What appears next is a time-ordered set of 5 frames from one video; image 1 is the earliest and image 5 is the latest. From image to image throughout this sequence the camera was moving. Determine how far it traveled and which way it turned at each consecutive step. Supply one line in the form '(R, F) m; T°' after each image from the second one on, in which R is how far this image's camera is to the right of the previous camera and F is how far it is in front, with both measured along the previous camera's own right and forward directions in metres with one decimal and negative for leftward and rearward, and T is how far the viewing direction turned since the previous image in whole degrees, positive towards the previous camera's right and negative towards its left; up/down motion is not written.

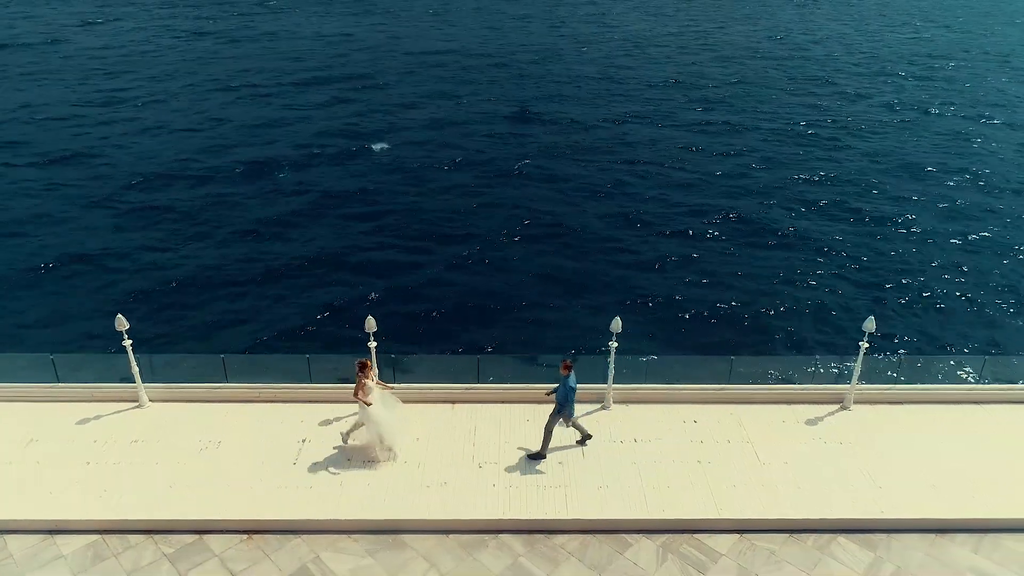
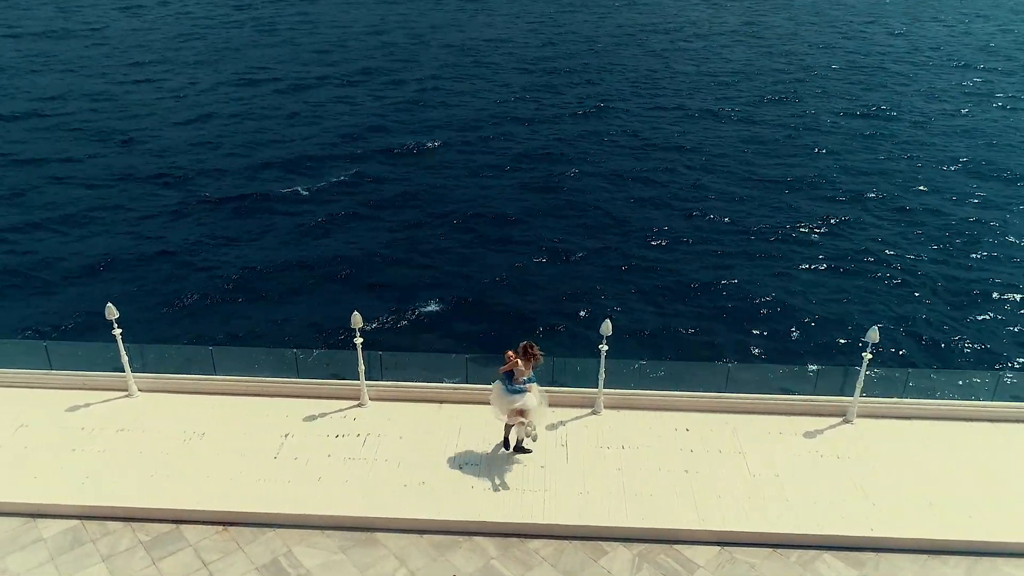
(+1.5, +0.2) m; -3°
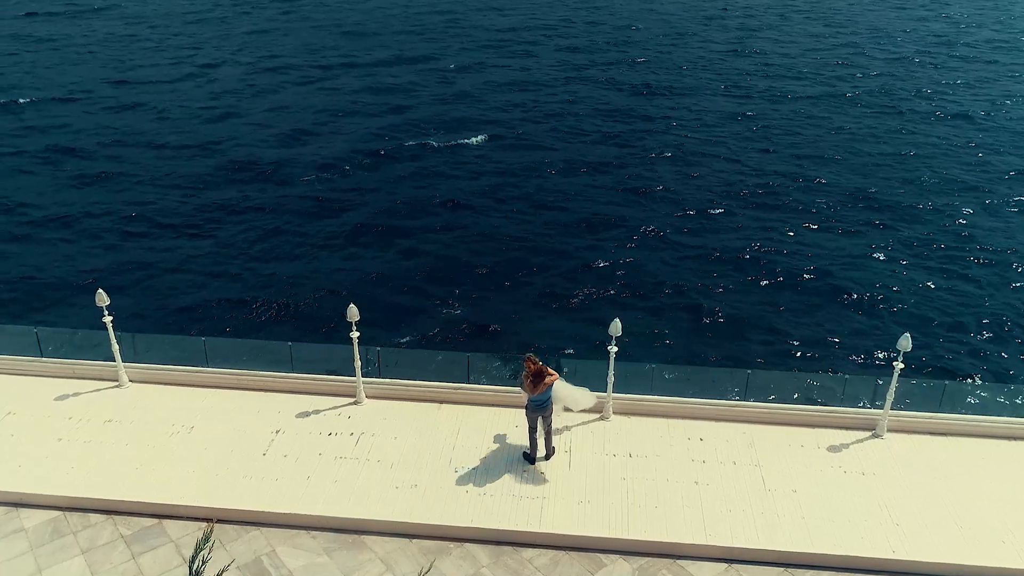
(+1.0, +0.9) m; -3°
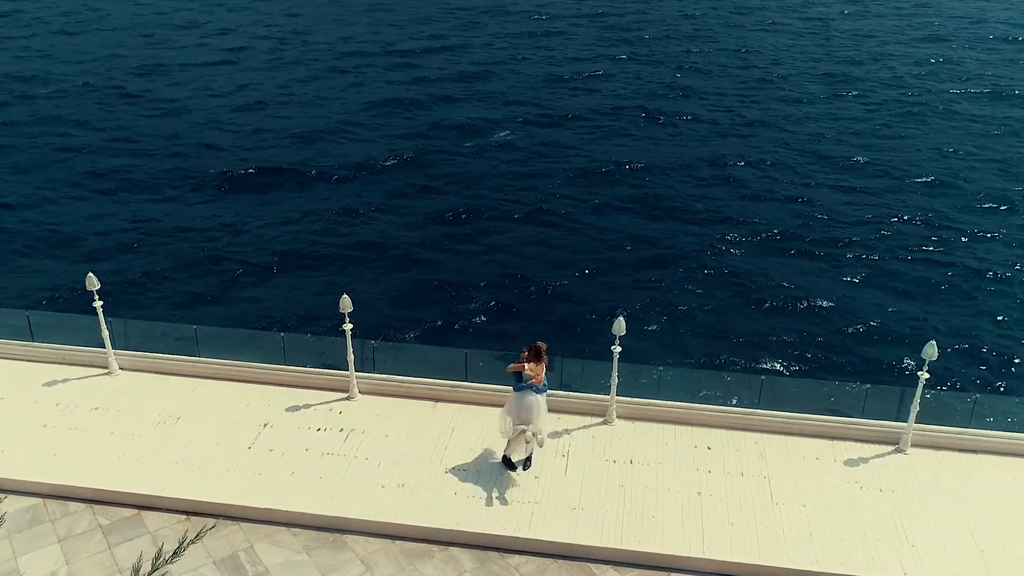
(+1.0, +0.7) m; -3°
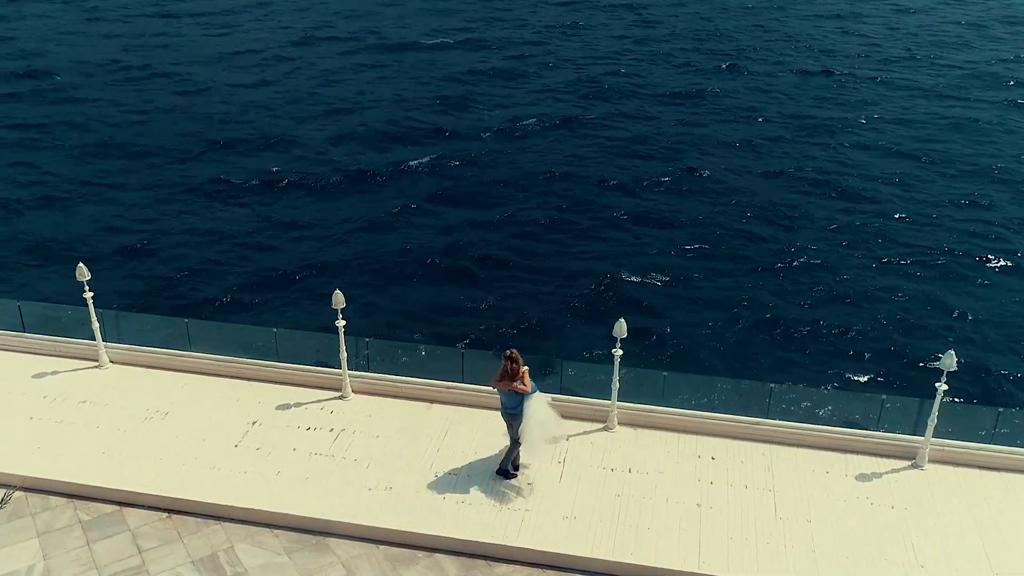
(+0.7, +0.6) m; -2°
